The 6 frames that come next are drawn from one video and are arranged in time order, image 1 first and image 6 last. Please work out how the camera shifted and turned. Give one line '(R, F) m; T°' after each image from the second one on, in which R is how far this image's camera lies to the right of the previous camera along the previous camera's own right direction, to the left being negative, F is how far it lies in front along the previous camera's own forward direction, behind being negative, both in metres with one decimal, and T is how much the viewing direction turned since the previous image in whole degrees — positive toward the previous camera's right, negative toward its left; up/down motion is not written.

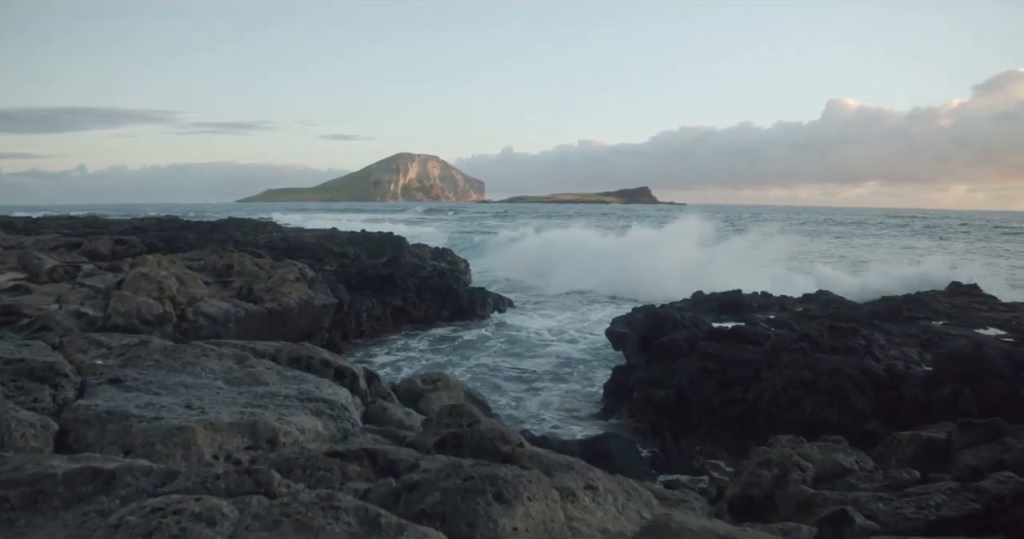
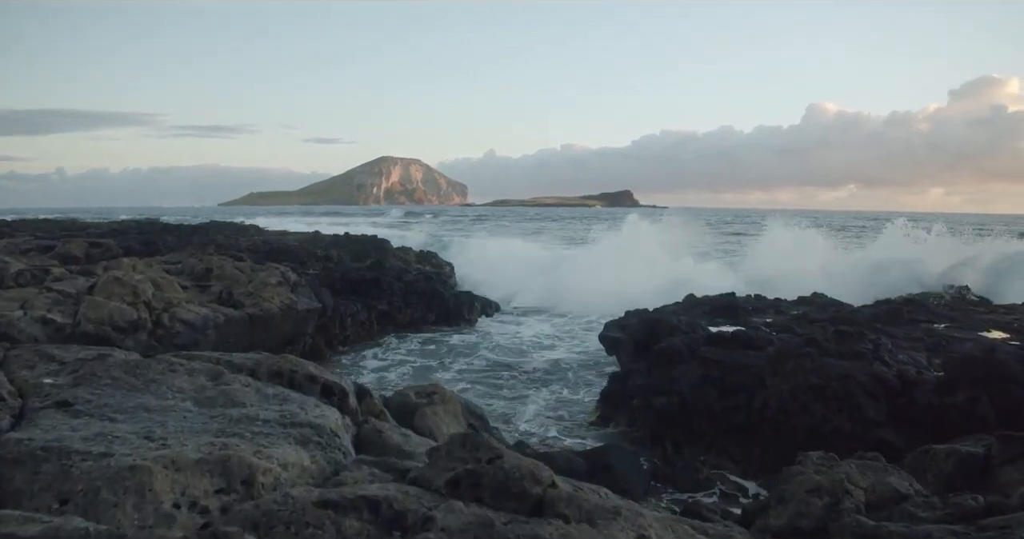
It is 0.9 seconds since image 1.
(-0.2, +0.5) m; +1°
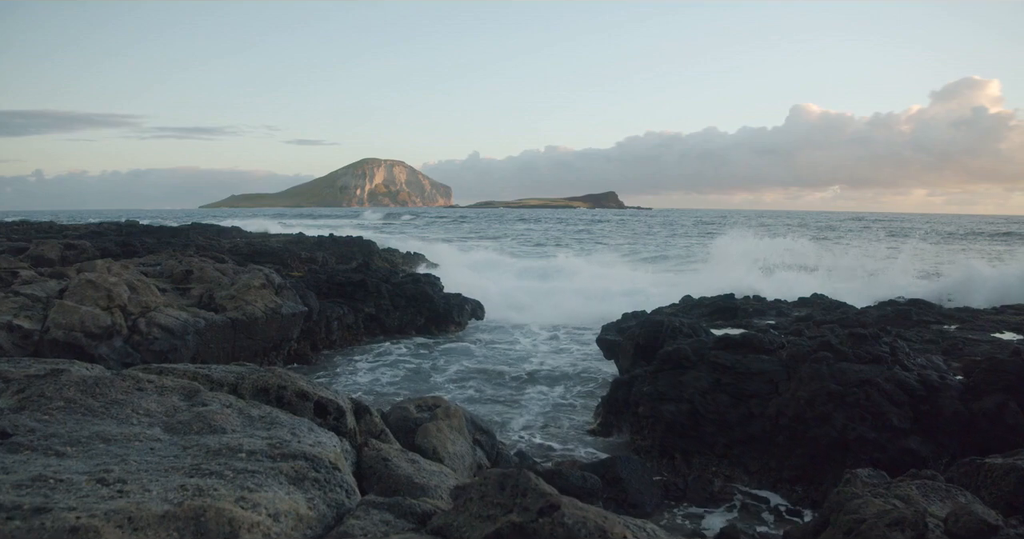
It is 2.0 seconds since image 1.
(-0.2, +0.6) m; +1°
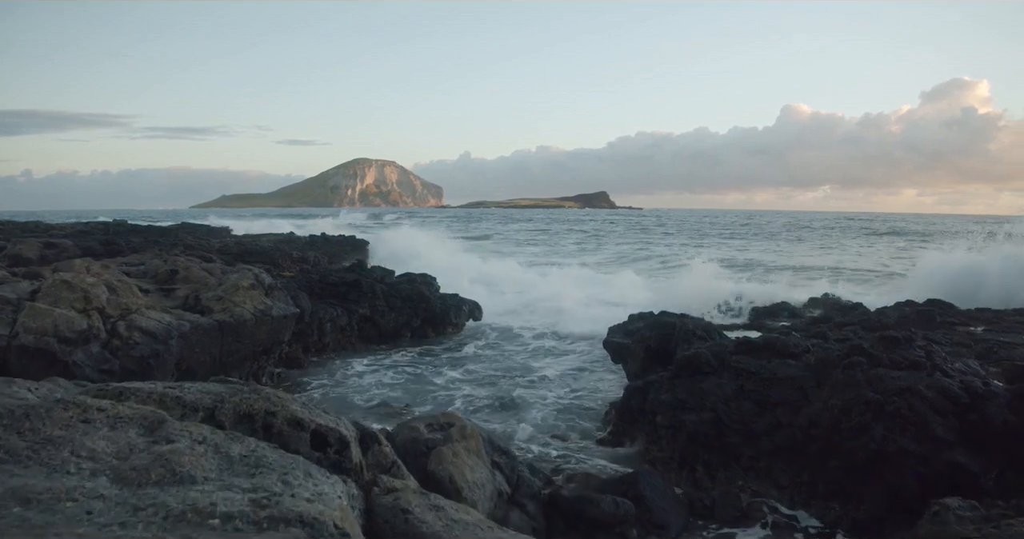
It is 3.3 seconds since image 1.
(-0.2, +0.7) m; +1°
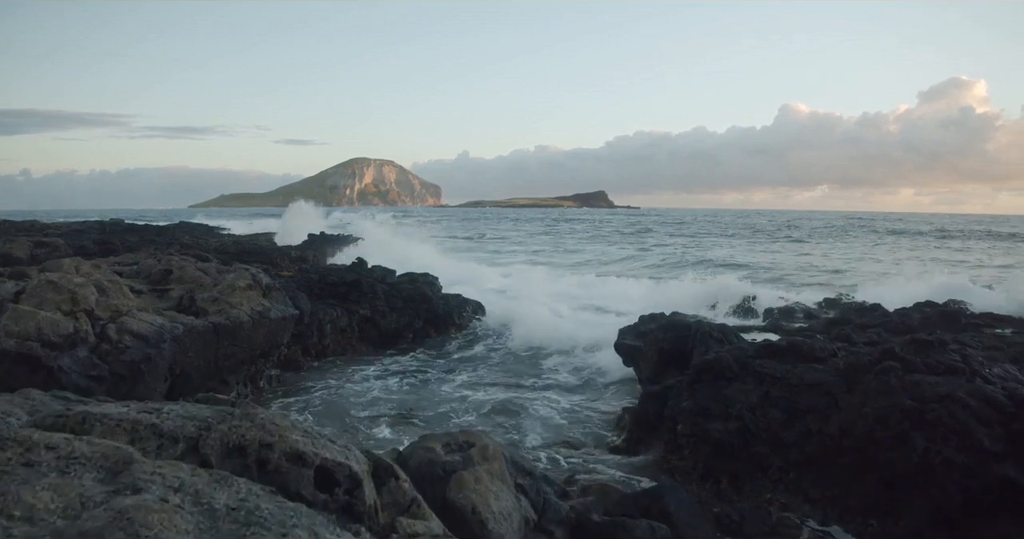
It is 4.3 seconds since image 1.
(-0.2, +0.5) m; 0°
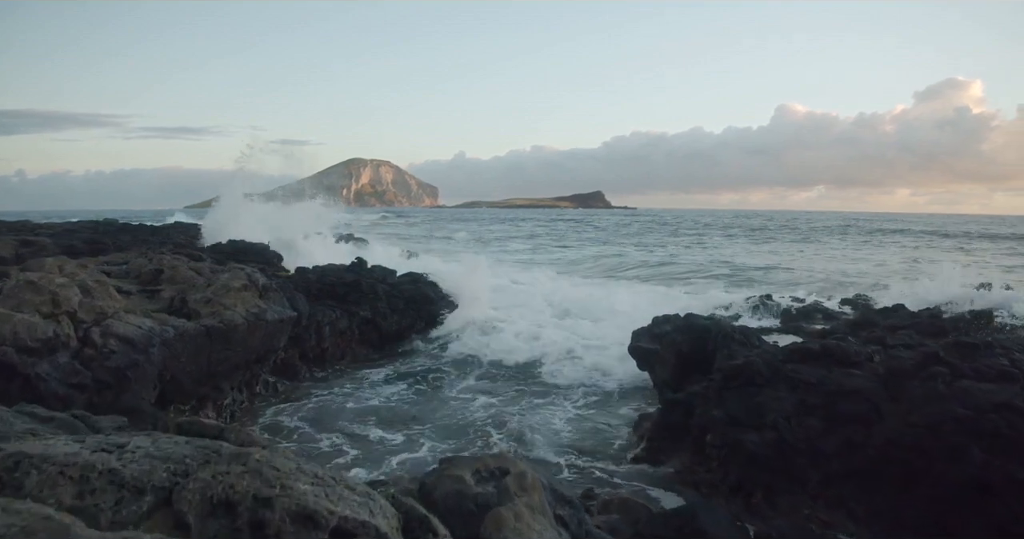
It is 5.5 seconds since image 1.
(-0.2, +0.7) m; 0°
